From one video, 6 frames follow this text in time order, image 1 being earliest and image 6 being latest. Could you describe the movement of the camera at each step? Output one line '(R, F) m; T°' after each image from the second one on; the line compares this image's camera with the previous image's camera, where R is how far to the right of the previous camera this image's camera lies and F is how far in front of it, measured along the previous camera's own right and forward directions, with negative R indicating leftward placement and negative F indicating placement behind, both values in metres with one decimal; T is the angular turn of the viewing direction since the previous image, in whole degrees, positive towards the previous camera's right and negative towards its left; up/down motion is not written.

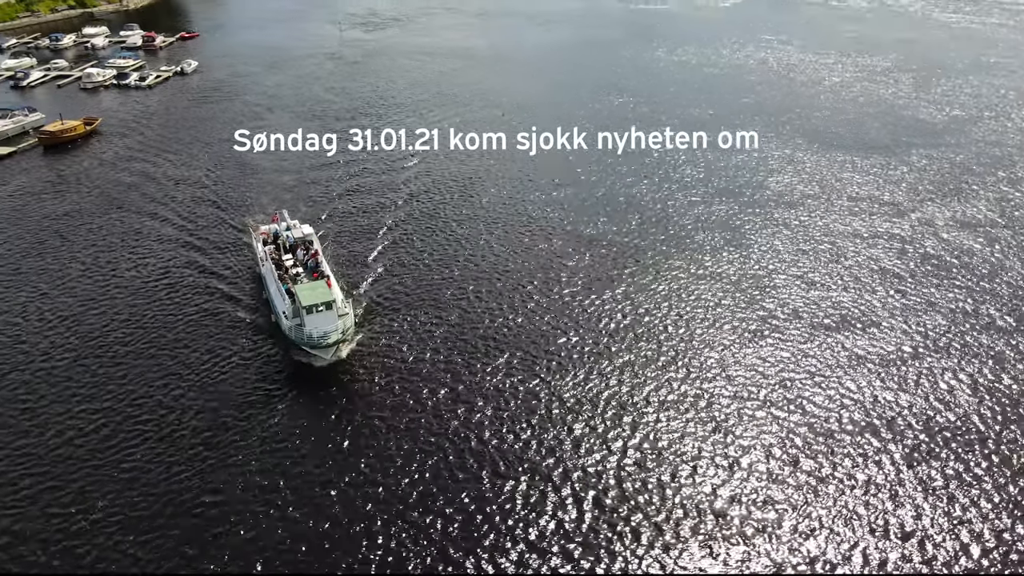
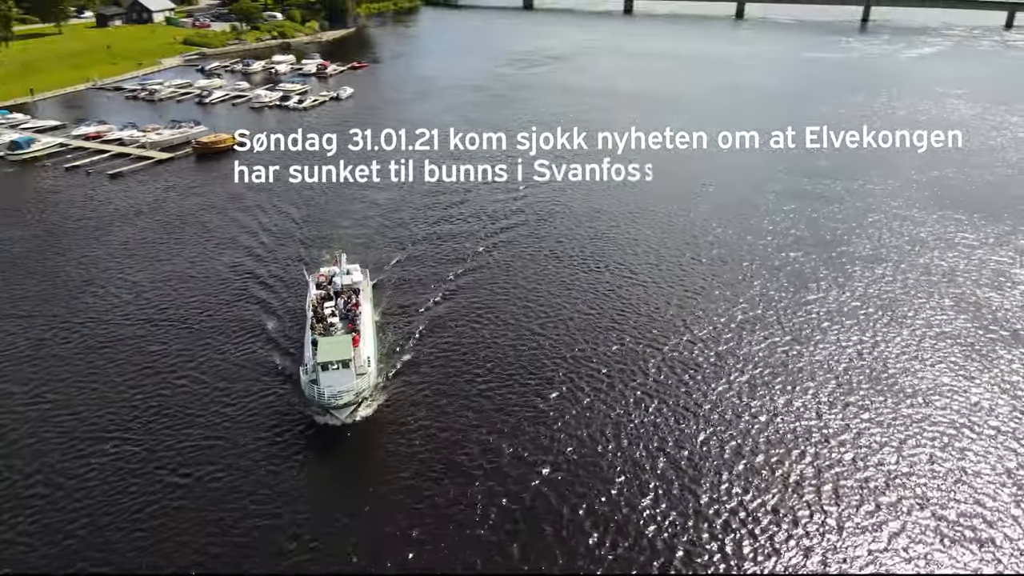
(+10.4, -2.0) m; -13°
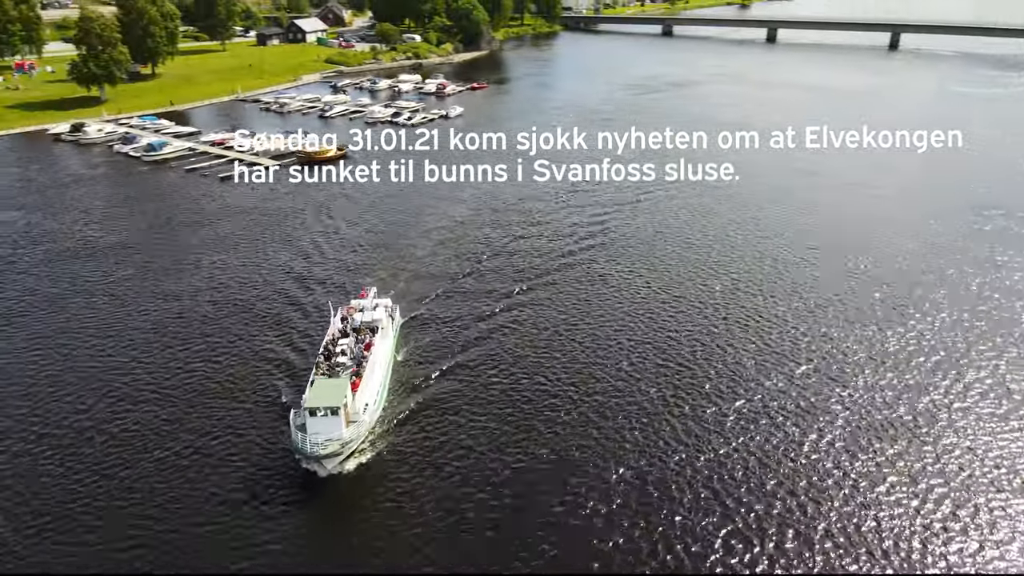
(+7.4, -1.1) m; -10°
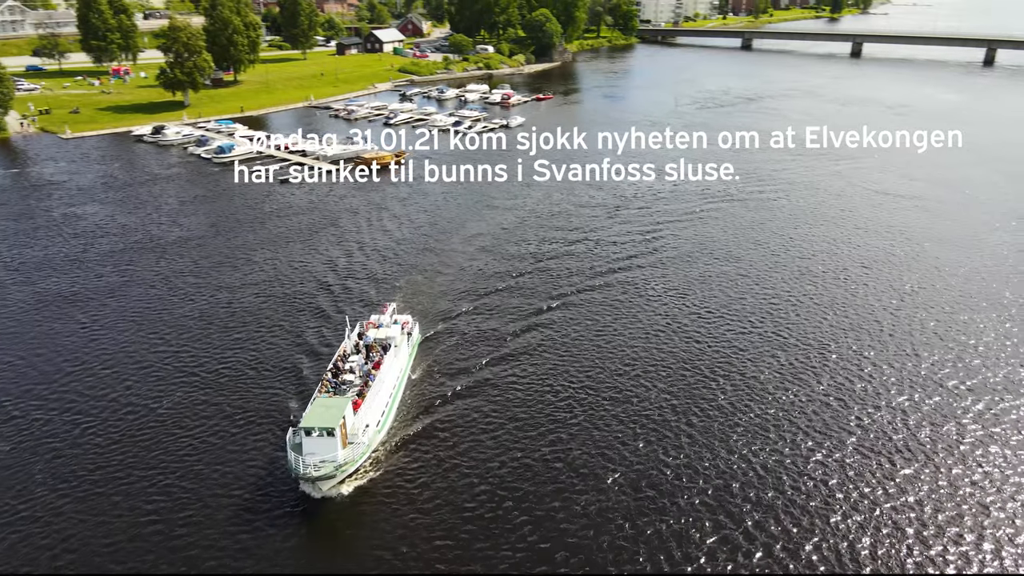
(+3.3, -0.8) m; -5°
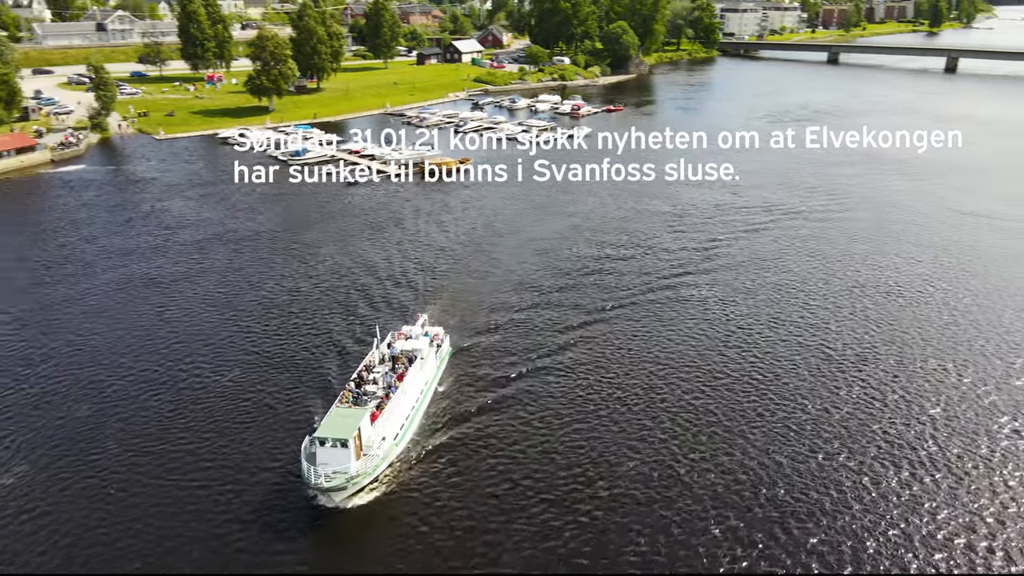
(+2.6, -1.8) m; -6°
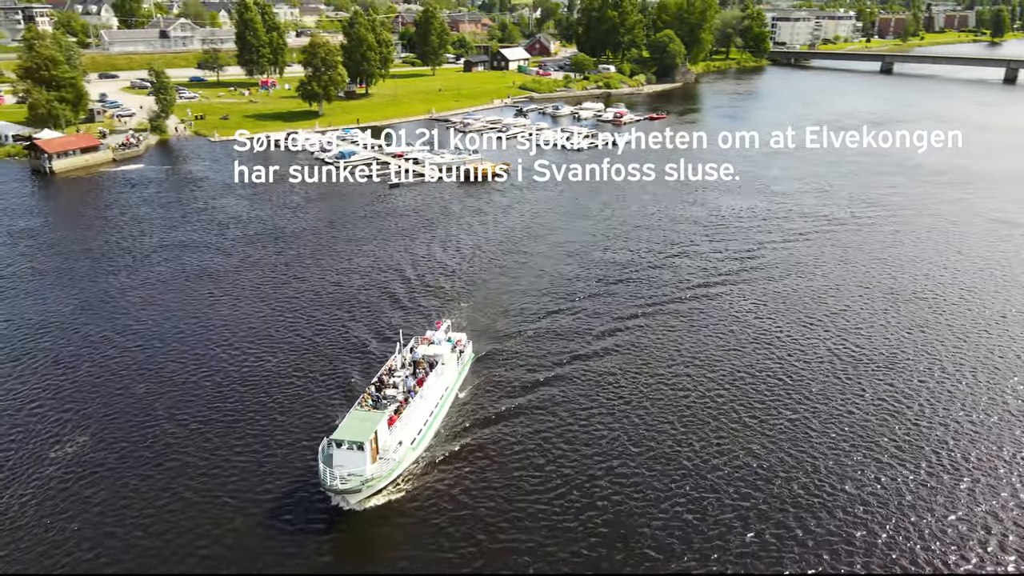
(+1.1, -1.8) m; -3°
